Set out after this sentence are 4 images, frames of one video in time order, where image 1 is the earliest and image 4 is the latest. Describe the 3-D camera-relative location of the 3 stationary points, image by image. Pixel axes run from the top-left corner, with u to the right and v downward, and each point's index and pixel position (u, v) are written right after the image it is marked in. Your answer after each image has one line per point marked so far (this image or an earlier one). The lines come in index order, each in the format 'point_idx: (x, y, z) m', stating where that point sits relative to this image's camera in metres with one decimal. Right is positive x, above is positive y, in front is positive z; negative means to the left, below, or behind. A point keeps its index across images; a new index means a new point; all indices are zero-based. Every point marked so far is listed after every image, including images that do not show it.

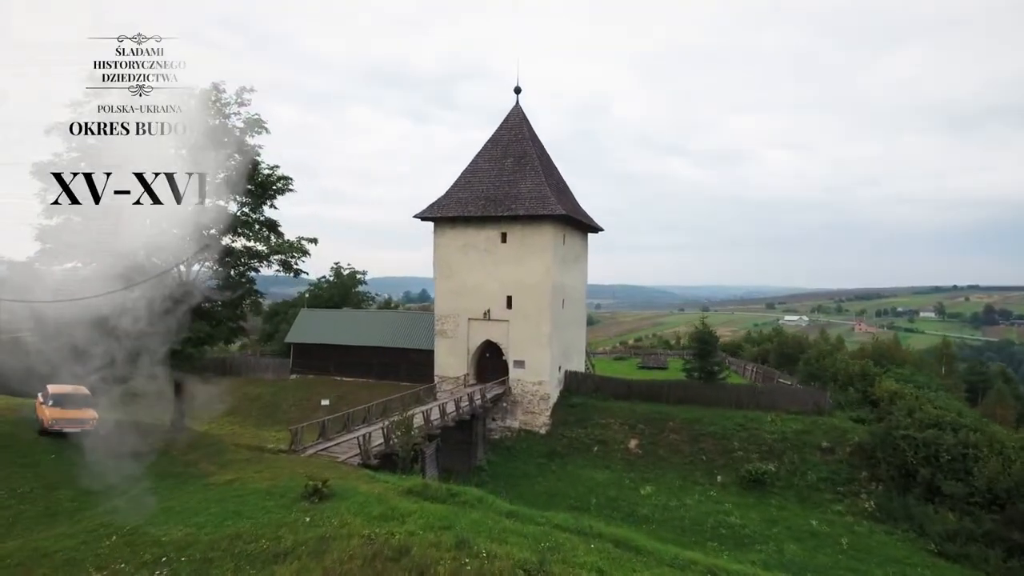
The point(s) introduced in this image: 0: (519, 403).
0: (+0.3, -2.8, +14.3) m
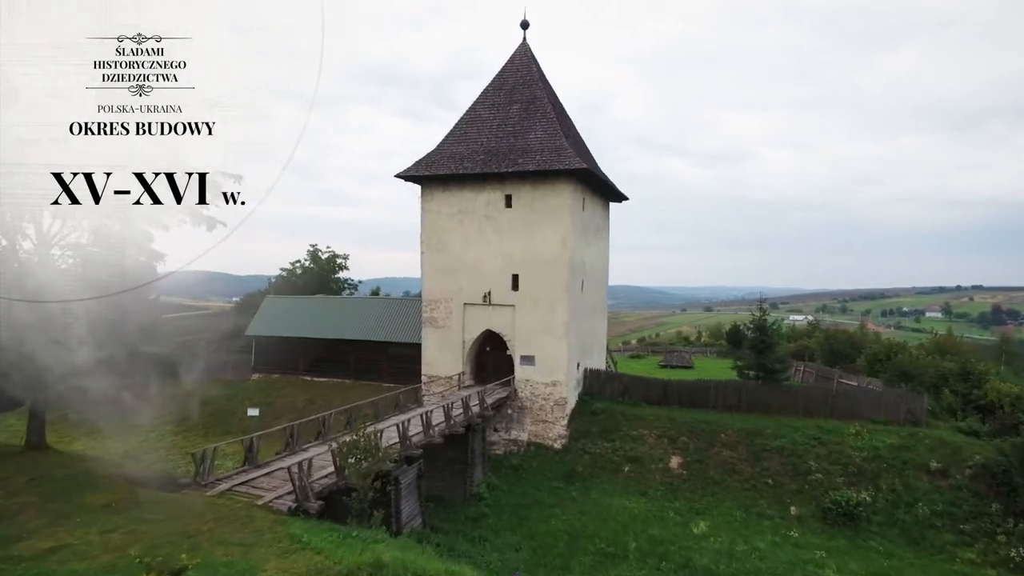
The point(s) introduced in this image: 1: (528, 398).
0: (+0.3, -2.7, +13.3) m
1: (+0.4, -2.4, +13.3) m
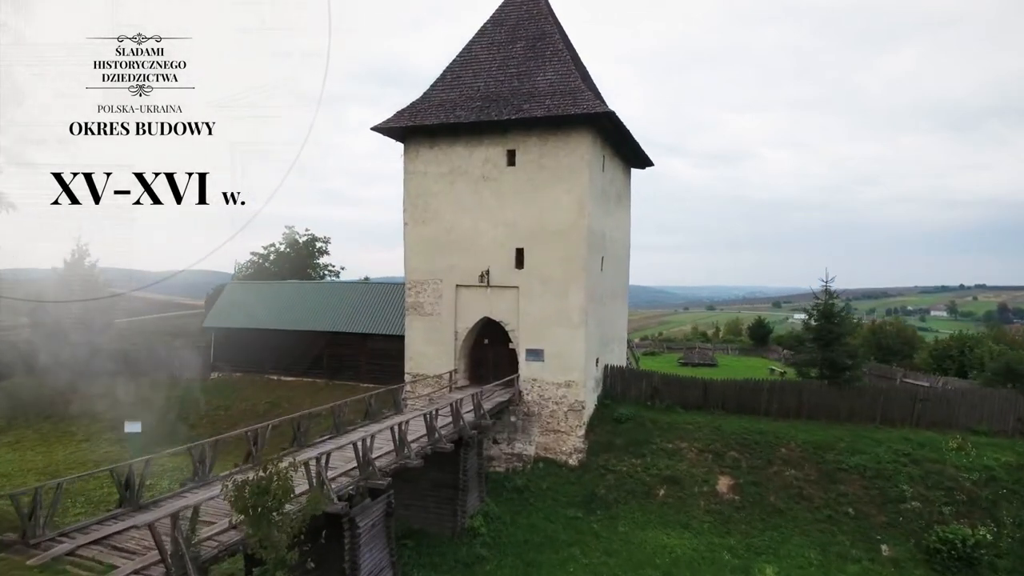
0: (+0.4, -2.6, +12.6) m
1: (+0.4, -2.3, +12.6) m
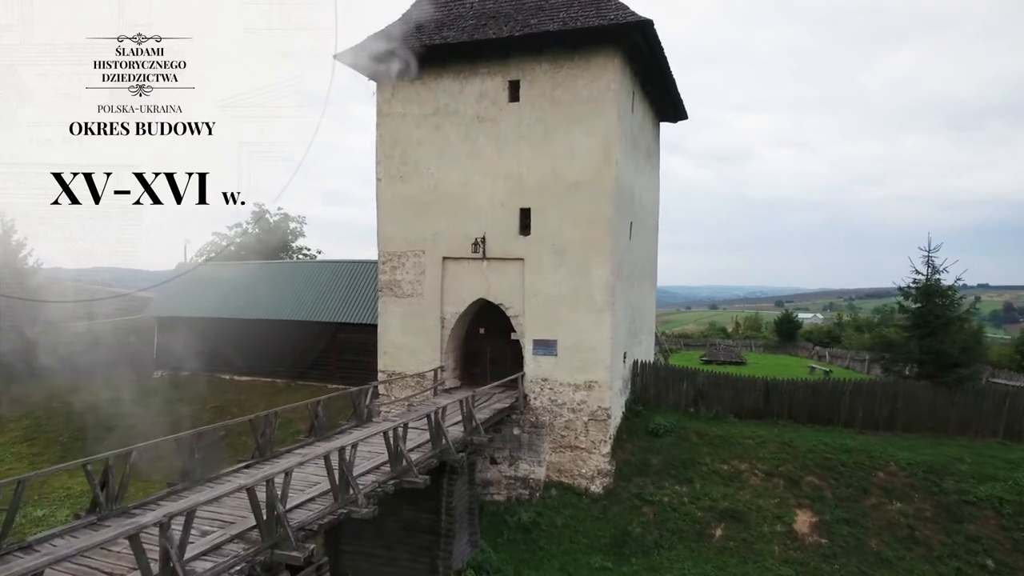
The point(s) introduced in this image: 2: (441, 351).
0: (+0.4, -2.5, +11.9) m
1: (+0.4, -2.2, +11.9) m
2: (-1.1, -1.4, +12.4) m
